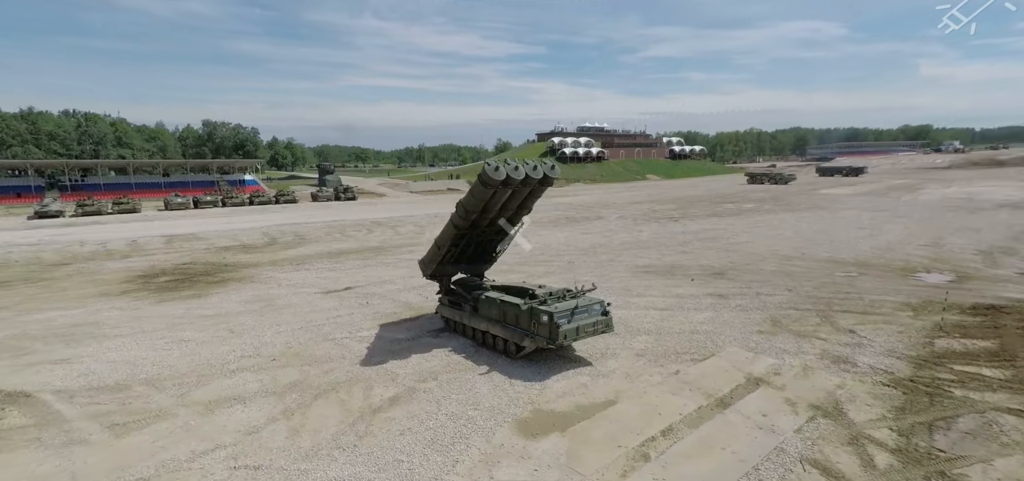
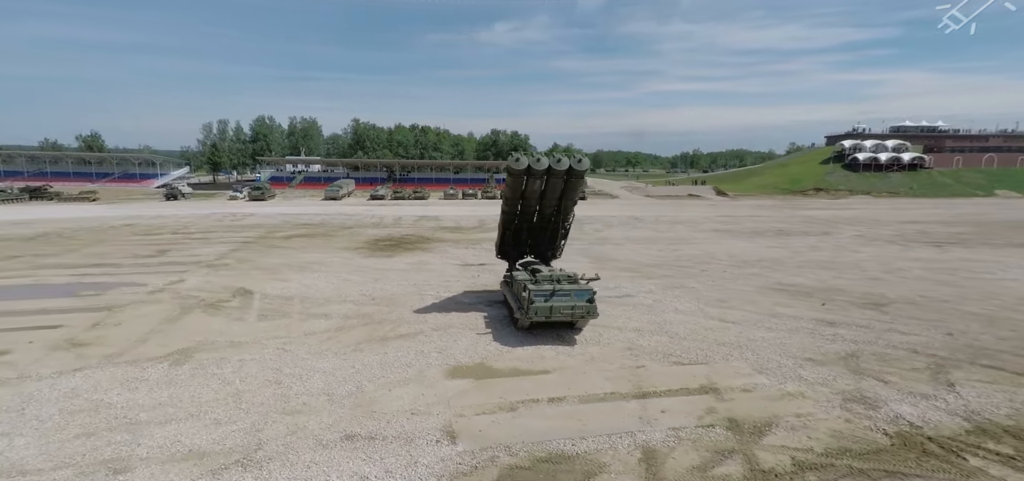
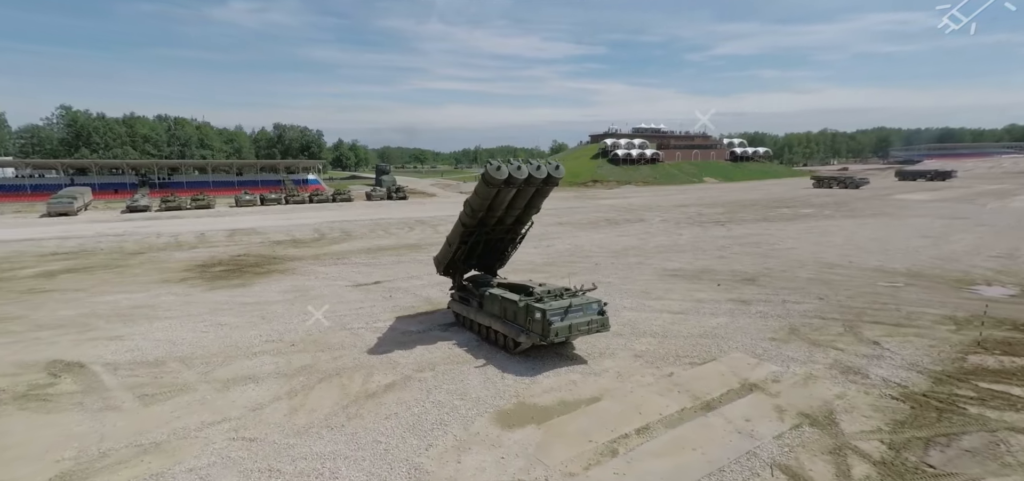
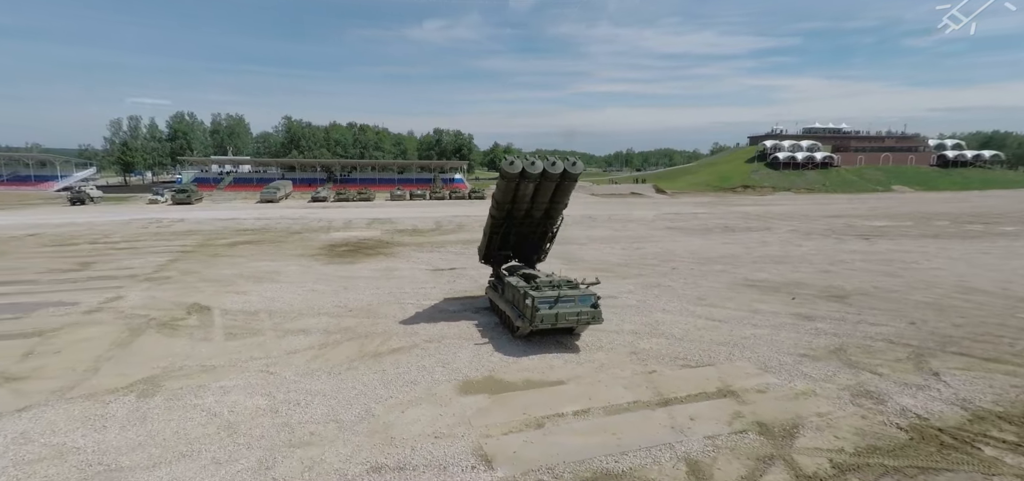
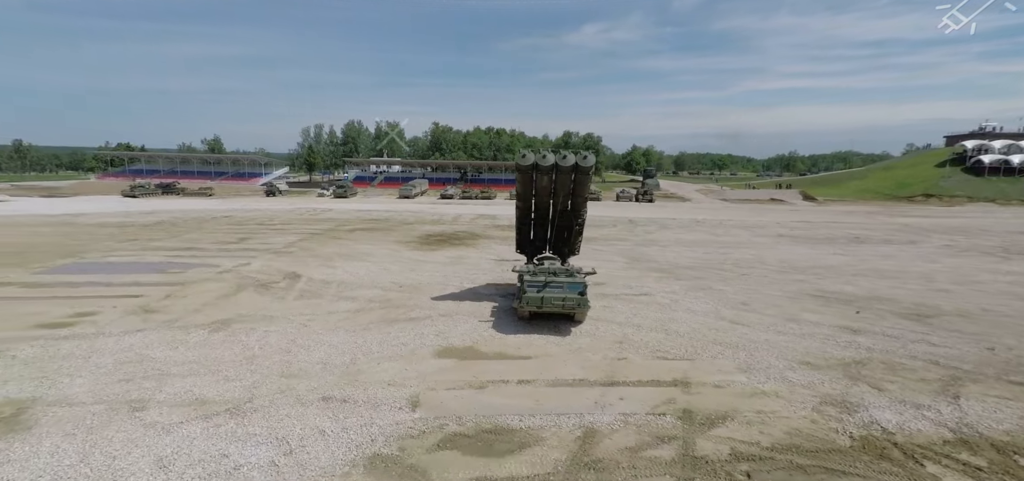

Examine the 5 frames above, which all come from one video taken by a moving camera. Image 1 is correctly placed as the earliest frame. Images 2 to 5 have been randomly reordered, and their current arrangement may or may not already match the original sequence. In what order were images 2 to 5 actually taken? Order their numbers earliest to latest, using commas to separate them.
3, 4, 2, 5
